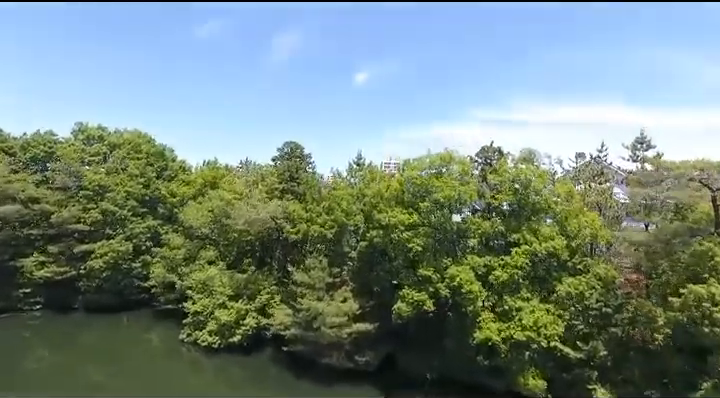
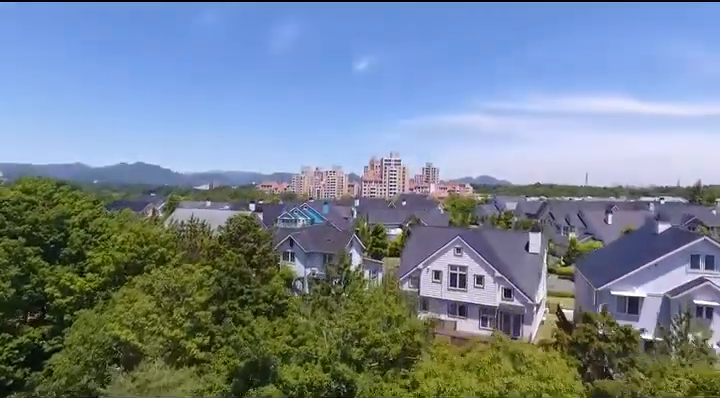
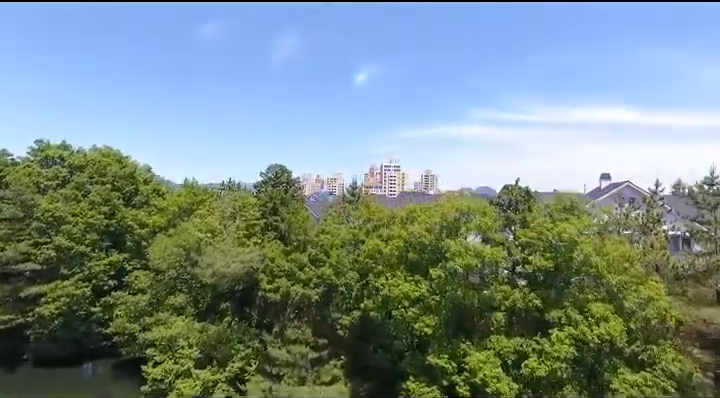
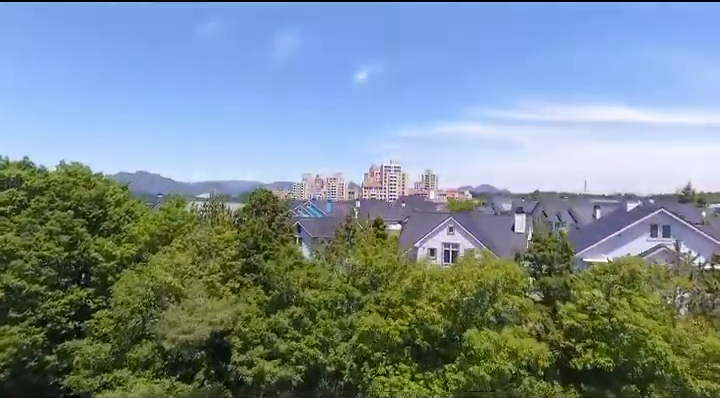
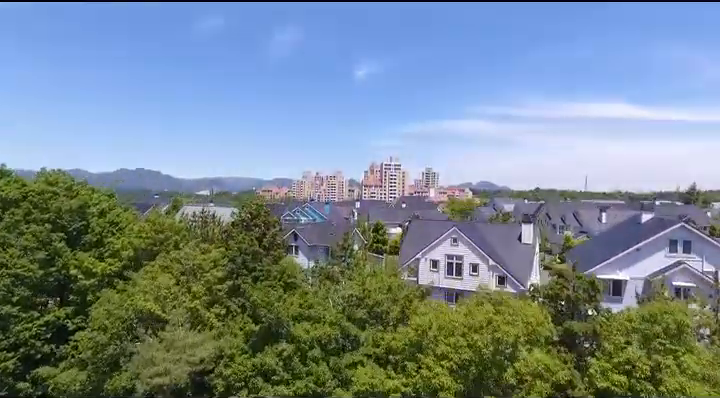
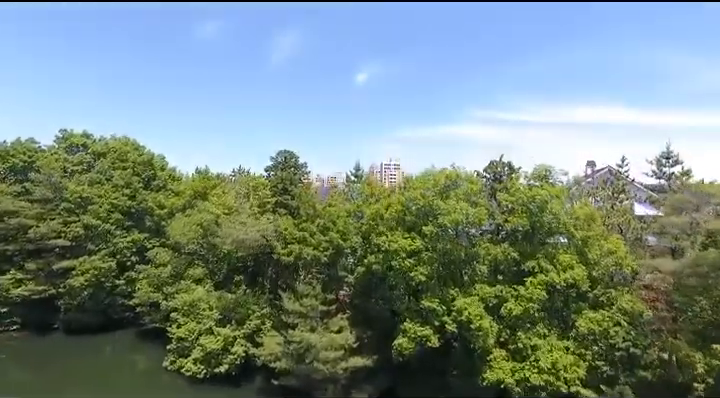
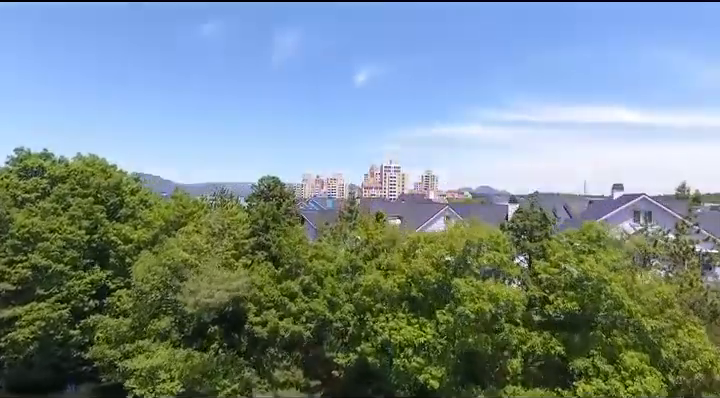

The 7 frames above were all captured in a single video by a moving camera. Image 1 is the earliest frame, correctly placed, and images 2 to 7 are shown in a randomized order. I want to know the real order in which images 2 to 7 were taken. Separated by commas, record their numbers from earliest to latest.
6, 3, 7, 4, 5, 2
